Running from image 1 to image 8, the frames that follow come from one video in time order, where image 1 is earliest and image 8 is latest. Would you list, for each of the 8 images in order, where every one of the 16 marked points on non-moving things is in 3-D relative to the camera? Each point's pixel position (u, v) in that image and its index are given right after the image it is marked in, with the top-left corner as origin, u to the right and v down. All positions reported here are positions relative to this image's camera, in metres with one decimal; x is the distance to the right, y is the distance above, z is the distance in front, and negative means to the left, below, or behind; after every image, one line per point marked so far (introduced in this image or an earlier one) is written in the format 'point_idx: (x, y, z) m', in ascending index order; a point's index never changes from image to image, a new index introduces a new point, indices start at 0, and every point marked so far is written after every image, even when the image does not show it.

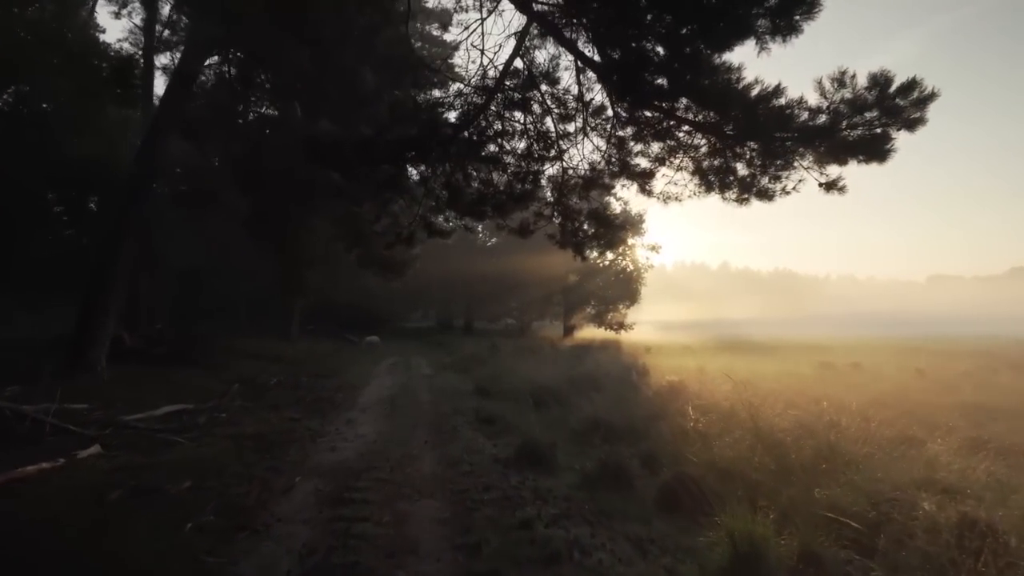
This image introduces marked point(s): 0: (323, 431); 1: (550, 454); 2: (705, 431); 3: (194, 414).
0: (-3.7, -2.8, +12.7) m
1: (+0.6, -2.6, +10.1) m
2: (+3.4, -2.6, +11.2) m
3: (-6.4, -2.5, +13.0) m
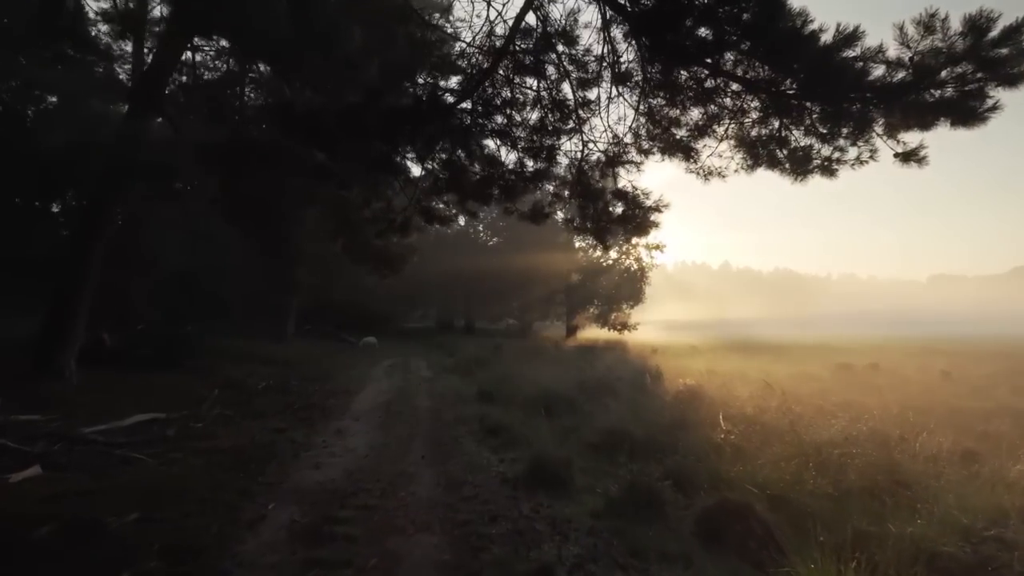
0: (-3.6, -2.7, +11.3) m
1: (+0.7, -2.5, +8.7) m
2: (+3.6, -2.5, +9.9) m
3: (-6.3, -2.5, +11.7) m
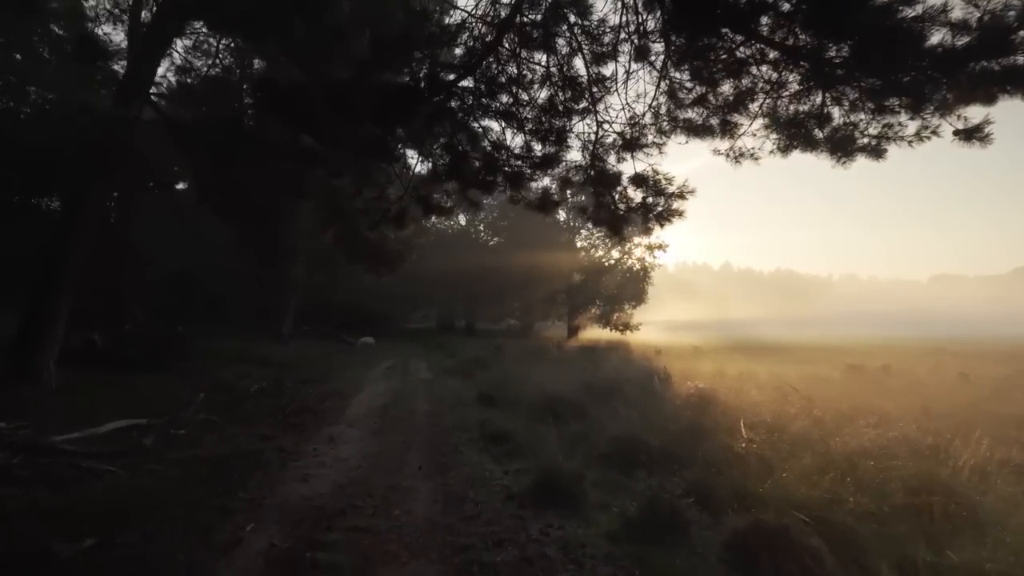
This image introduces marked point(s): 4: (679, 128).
0: (-3.5, -2.7, +10.5) m
1: (+0.8, -2.5, +7.9) m
2: (+3.6, -2.4, +9.1) m
3: (-6.2, -2.4, +10.9) m
4: (+2.0, +1.9, +7.7) m
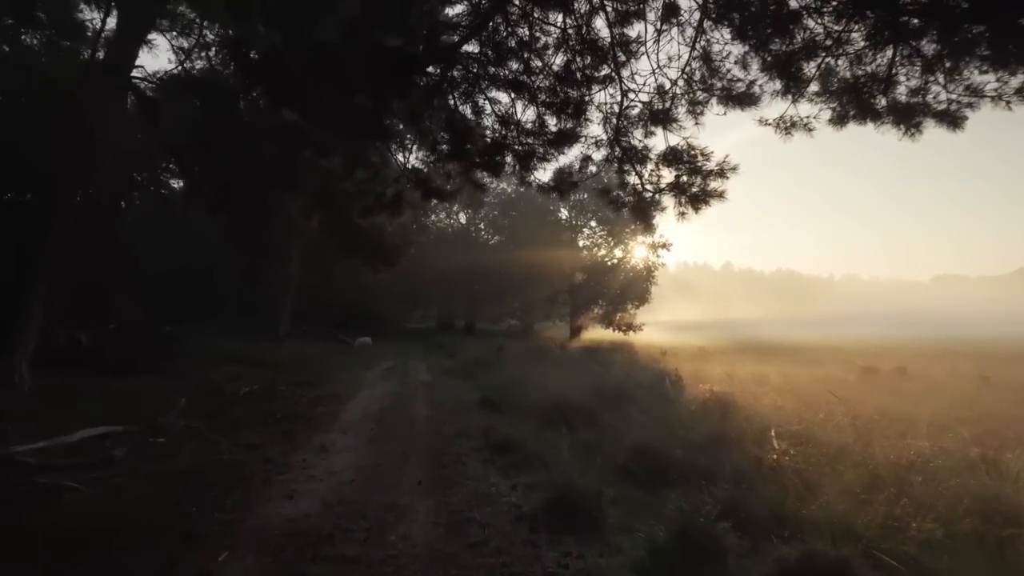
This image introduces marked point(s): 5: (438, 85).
0: (-3.4, -2.6, +9.6) m
1: (+0.9, -2.4, +7.0) m
2: (+3.7, -2.4, +8.2) m
3: (-6.1, -2.4, +10.0) m
4: (+2.1, +2.0, +6.8) m
5: (-0.8, +2.2, +7.1) m
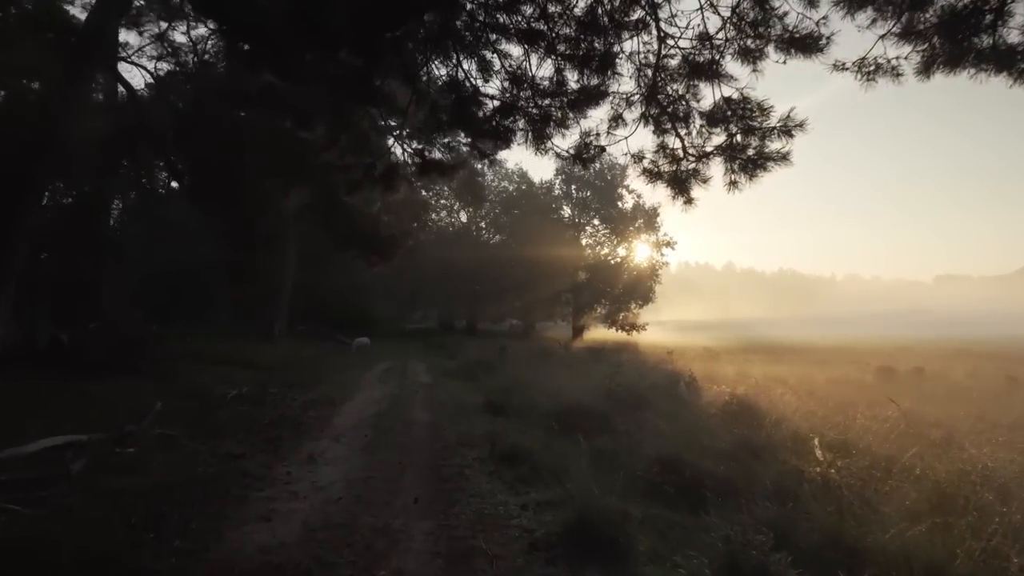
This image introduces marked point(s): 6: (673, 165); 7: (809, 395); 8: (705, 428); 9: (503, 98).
0: (-3.3, -2.5, +8.5) m
1: (+1.0, -2.3, +6.0) m
2: (+3.9, -2.3, +7.1) m
3: (-6.0, -2.3, +8.9) m
4: (+2.2, +2.1, +5.7) m
5: (-0.7, +2.3, +6.0) m
6: (+1.6, +1.2, +6.8) m
7: (+8.2, -3.0, +17.7) m
8: (+3.5, -2.5, +11.4) m
9: (-0.1, +1.9, +6.6) m
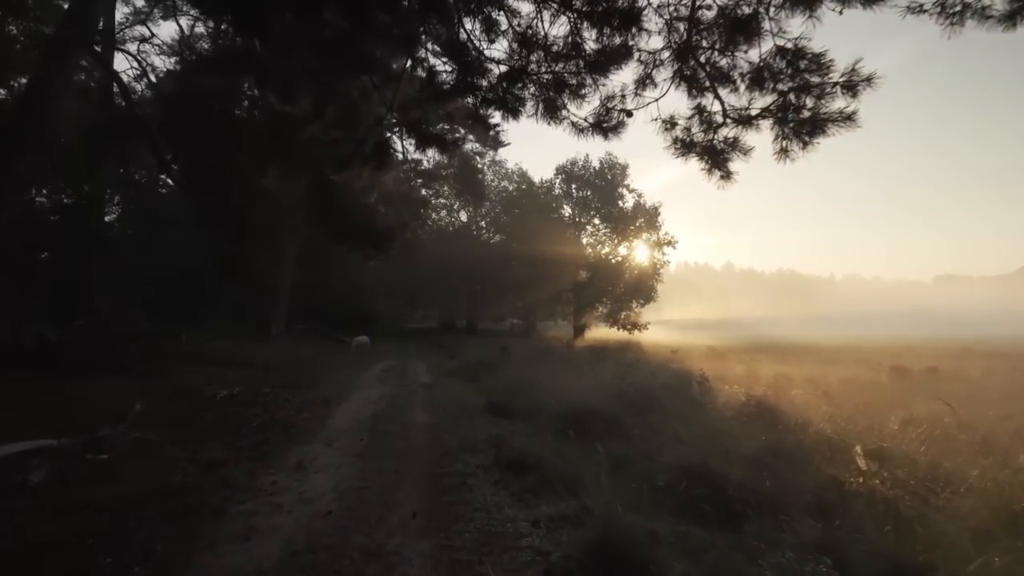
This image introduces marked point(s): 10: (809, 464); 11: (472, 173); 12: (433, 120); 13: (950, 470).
0: (-3.2, -2.4, +7.8) m
1: (+1.1, -2.2, +5.2) m
2: (+4.0, -2.2, +6.3) m
3: (-5.9, -2.1, +8.1) m
4: (+2.3, +2.2, +4.9) m
5: (-0.6, +2.4, +5.2) m
6: (+1.7, +1.3, +6.0) m
7: (+8.3, -2.9, +17.0) m
8: (+3.5, -2.4, +10.6) m
9: (0.0, +2.0, +5.8) m
10: (+3.9, -2.3, +8.4) m
11: (-1.2, +3.3, +18.6) m
12: (-0.8, +1.6, +6.7) m
13: (+5.4, -2.2, +7.8) m
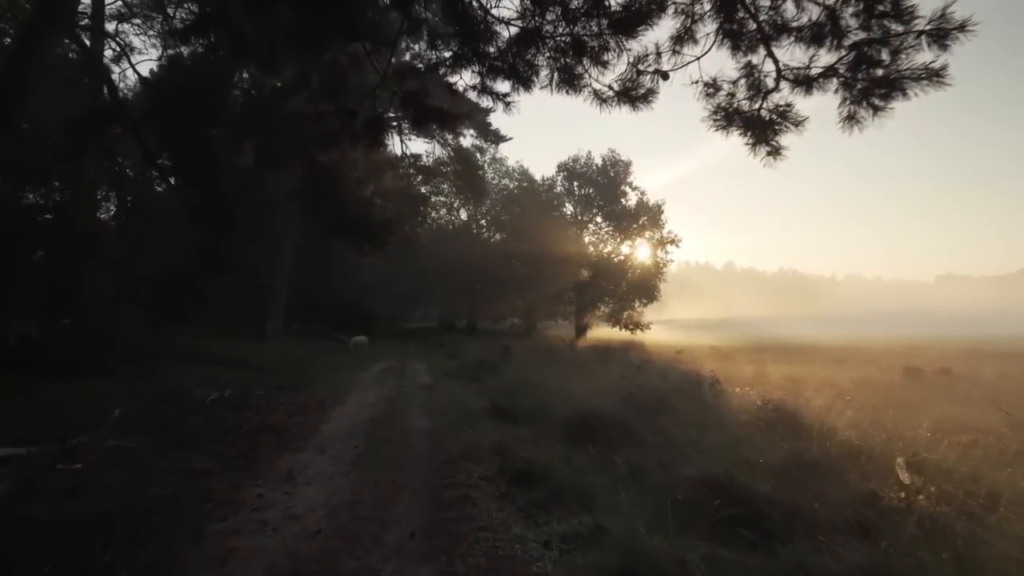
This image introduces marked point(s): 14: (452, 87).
0: (-3.1, -2.4, +7.1) m
1: (+1.2, -2.2, +4.5) m
2: (+4.0, -2.1, +5.6) m
3: (-5.8, -2.1, +7.4) m
4: (+2.4, +2.2, +4.3) m
5: (-0.5, +2.5, +4.6) m
6: (+1.7, +1.3, +5.3) m
7: (+8.4, -2.8, +16.3) m
8: (+3.6, -2.3, +10.0) m
9: (+0.1, +2.1, +5.1) m
10: (+4.0, -2.2, +7.8) m
11: (-1.1, +3.3, +17.9) m
12: (-0.7, +1.7, +6.0) m
13: (+5.4, -2.1, +7.1) m
14: (-0.6, +1.5, +6.0) m
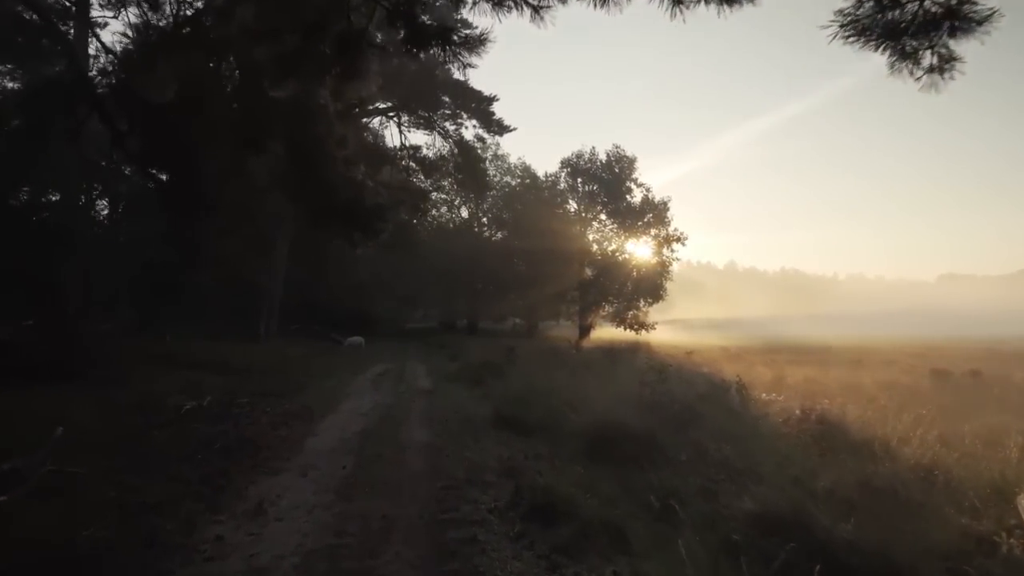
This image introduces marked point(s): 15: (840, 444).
0: (-2.9, -2.3, +5.7) m
1: (+1.4, -2.1, +3.1) m
2: (+4.2, -2.0, +4.2) m
3: (-5.6, -2.0, +6.0) m
4: (+2.6, +2.3, +2.8) m
5: (-0.4, +2.6, +3.1) m
6: (+1.9, +1.4, +3.9) m
7: (+8.6, -2.7, +14.8) m
8: (+3.8, -2.2, +8.5) m
9: (+0.2, +2.1, +3.7) m
10: (+4.2, -2.2, +6.3) m
11: (-0.9, +3.4, +16.5) m
12: (-0.5, +1.8, +4.6) m
13: (+5.6, -2.0, +5.7) m
14: (-0.5, +1.6, +4.6) m
15: (+5.0, -2.2, +9.5) m
